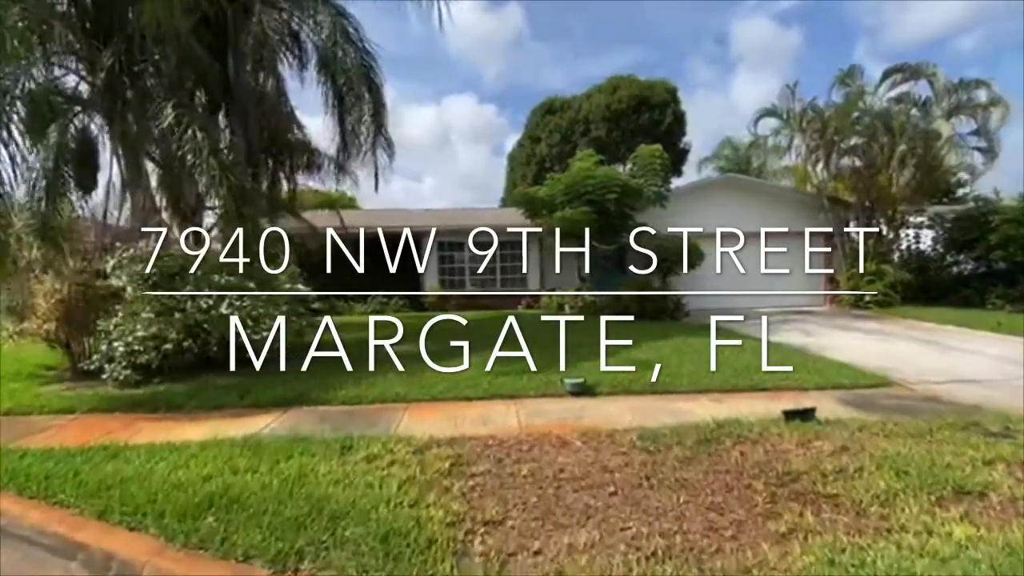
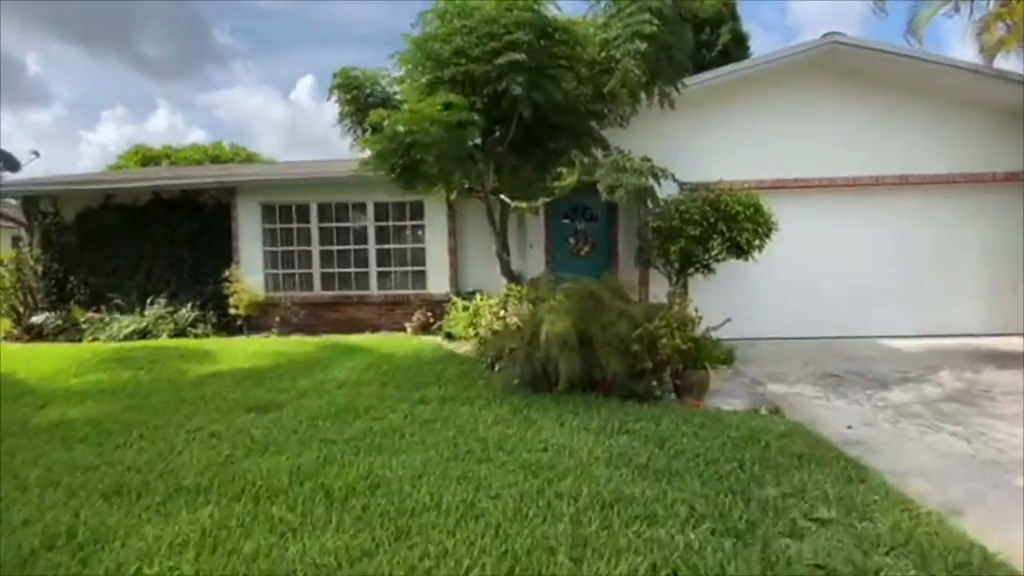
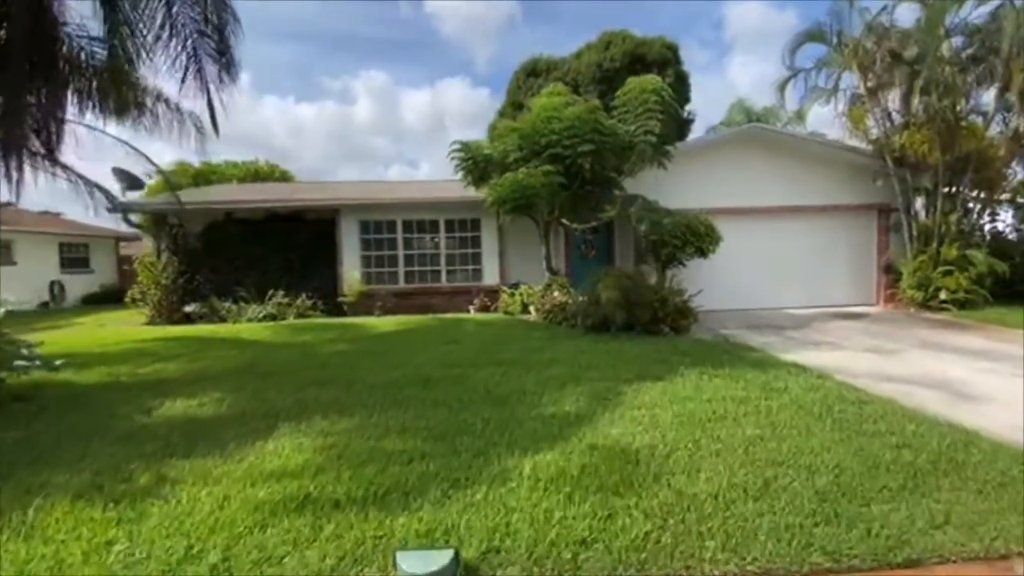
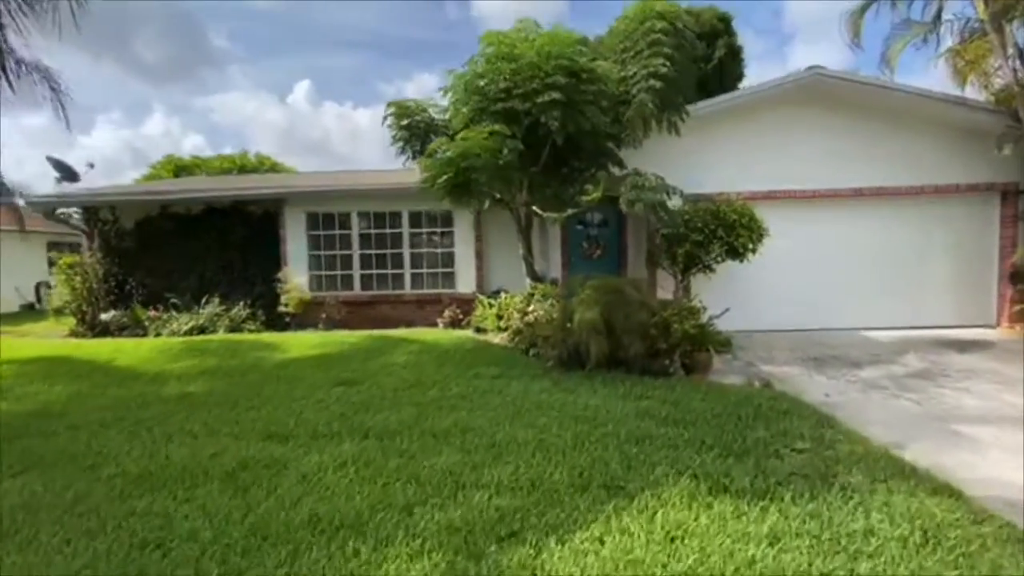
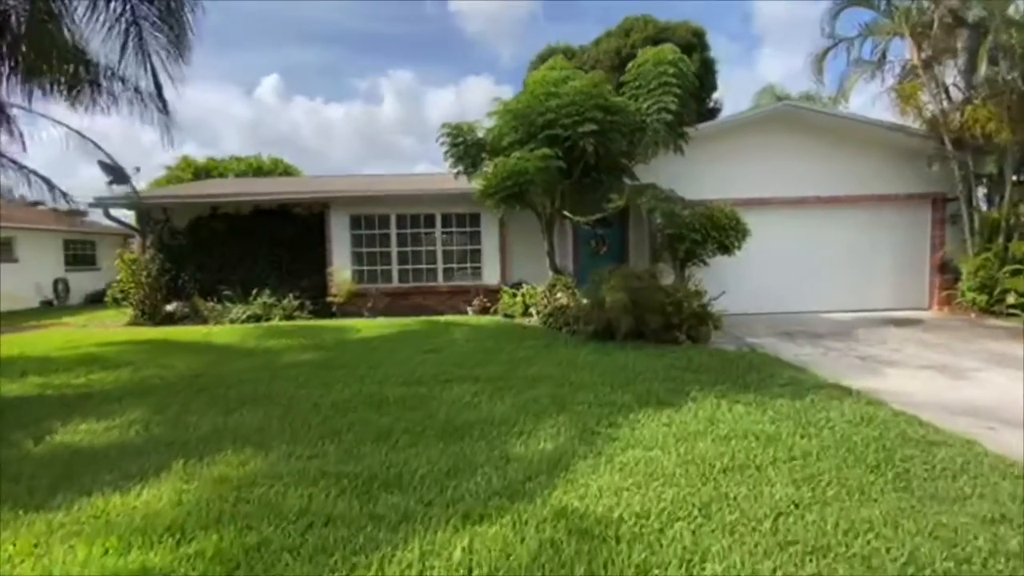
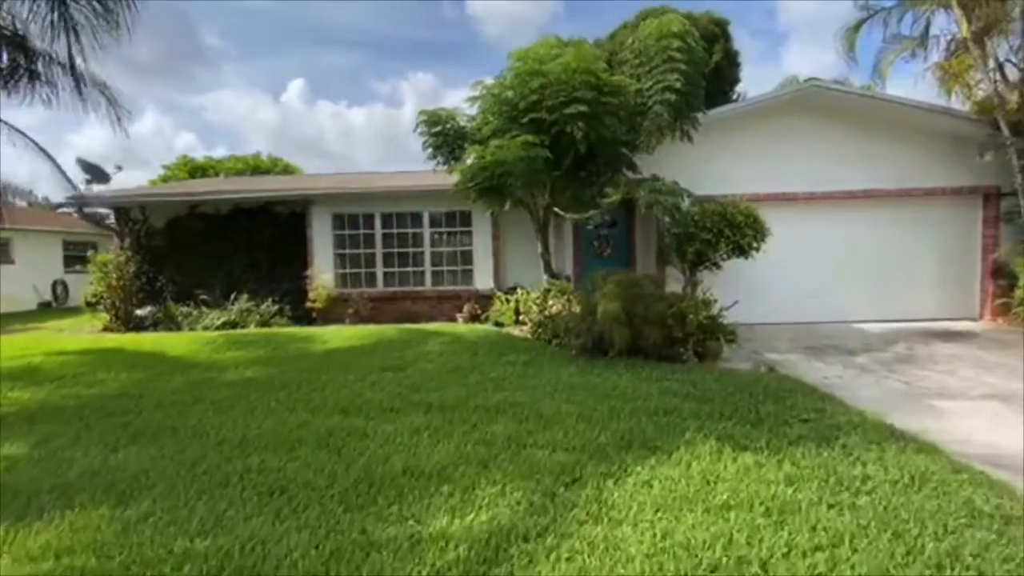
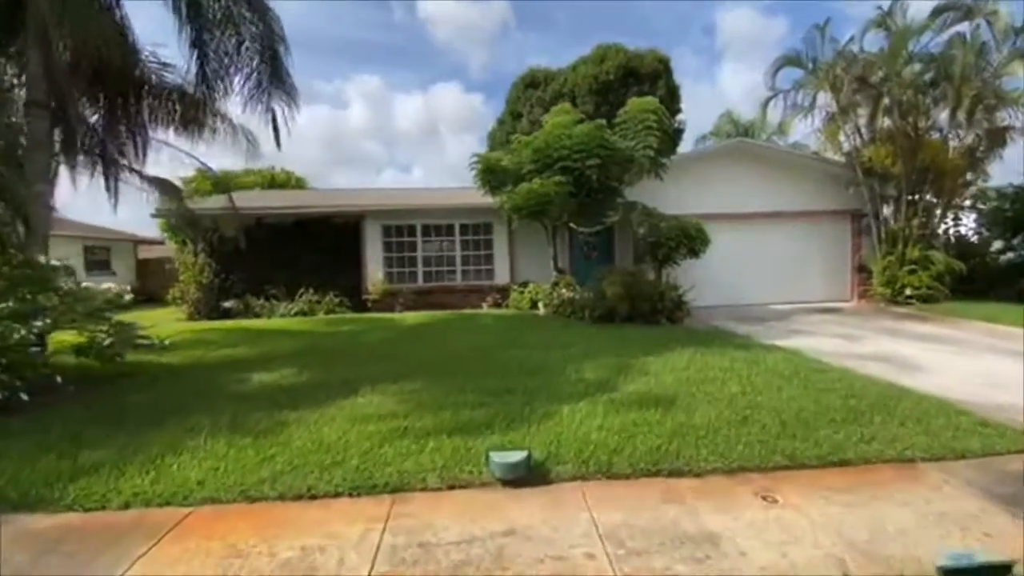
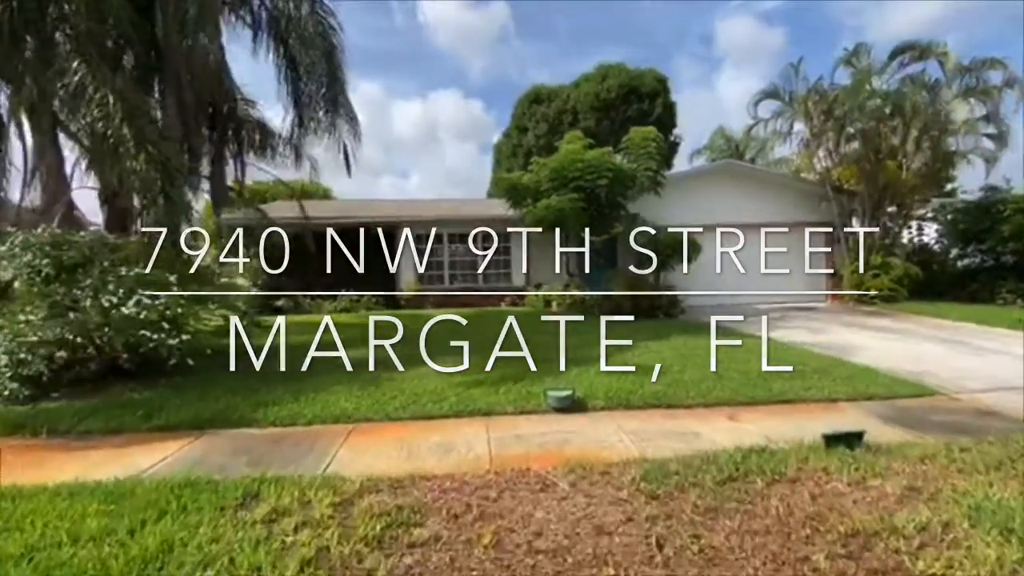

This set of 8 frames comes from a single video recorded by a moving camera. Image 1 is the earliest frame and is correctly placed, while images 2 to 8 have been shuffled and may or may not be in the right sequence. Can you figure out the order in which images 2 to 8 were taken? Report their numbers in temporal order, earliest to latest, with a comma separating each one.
8, 7, 3, 5, 6, 4, 2
